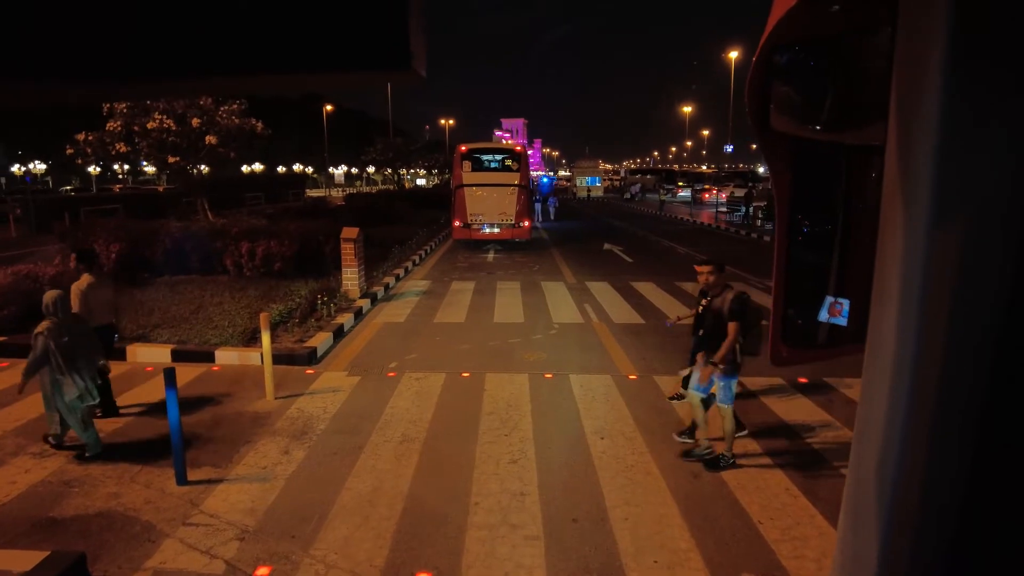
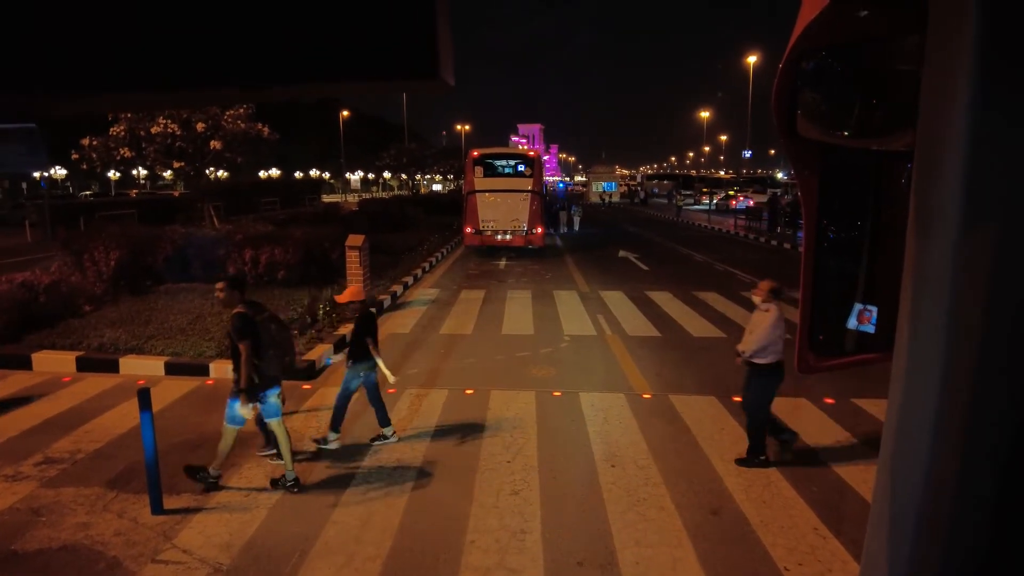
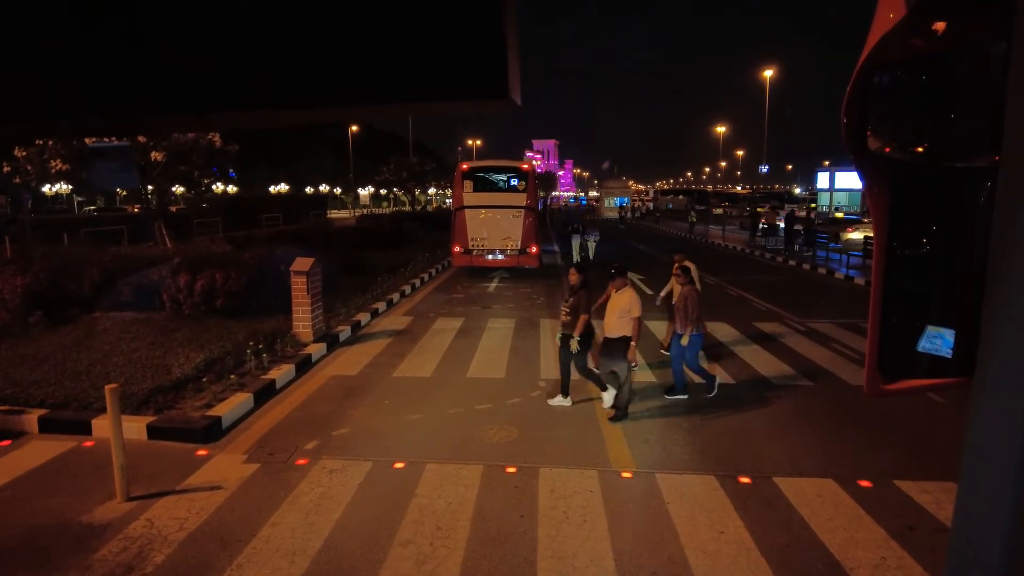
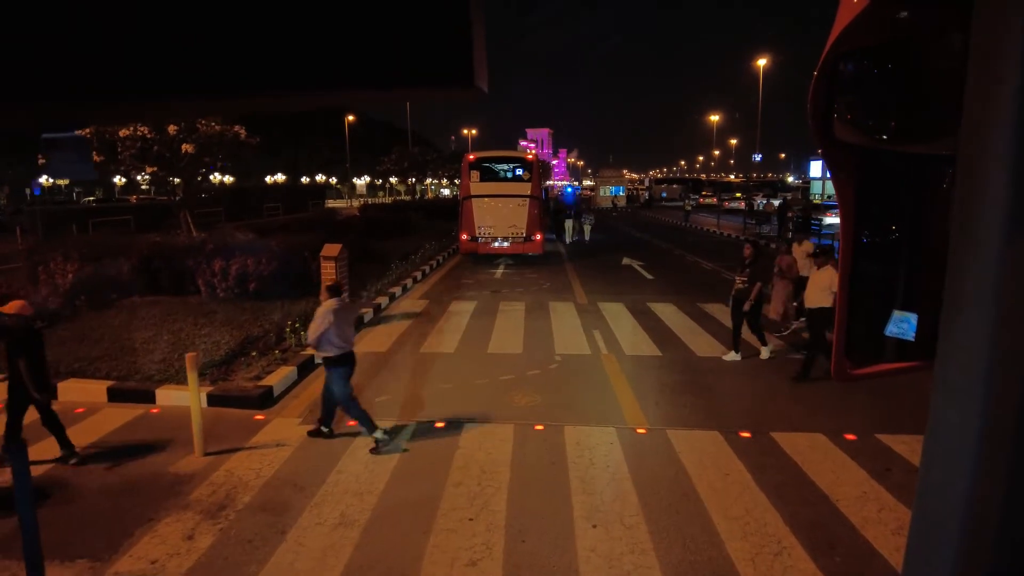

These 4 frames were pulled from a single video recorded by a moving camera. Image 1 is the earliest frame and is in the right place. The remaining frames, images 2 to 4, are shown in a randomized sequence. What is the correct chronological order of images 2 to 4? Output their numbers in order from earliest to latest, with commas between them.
2, 4, 3
